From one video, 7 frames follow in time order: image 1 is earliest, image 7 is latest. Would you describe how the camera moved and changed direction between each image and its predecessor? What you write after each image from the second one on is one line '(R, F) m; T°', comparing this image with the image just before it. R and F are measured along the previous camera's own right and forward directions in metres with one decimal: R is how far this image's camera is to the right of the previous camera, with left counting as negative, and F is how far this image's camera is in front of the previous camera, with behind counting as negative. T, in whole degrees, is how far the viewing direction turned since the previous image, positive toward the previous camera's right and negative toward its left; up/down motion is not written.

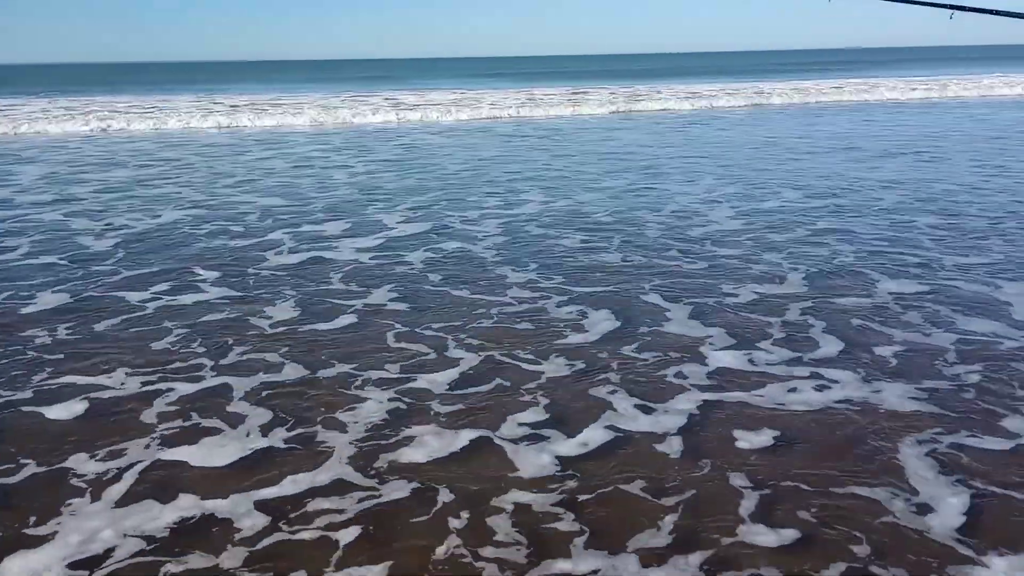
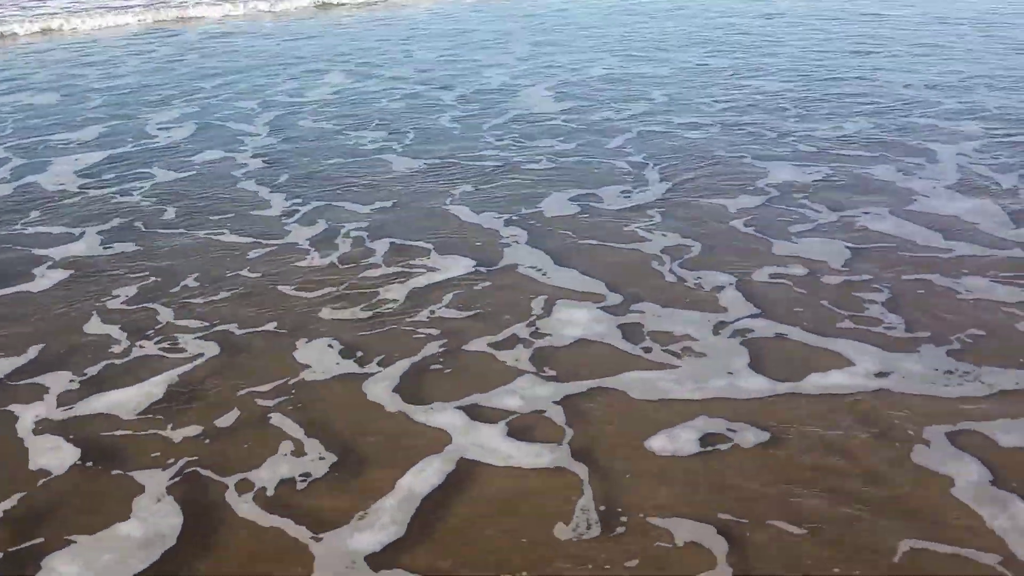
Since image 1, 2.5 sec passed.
(+0.2, +2.9) m; +13°
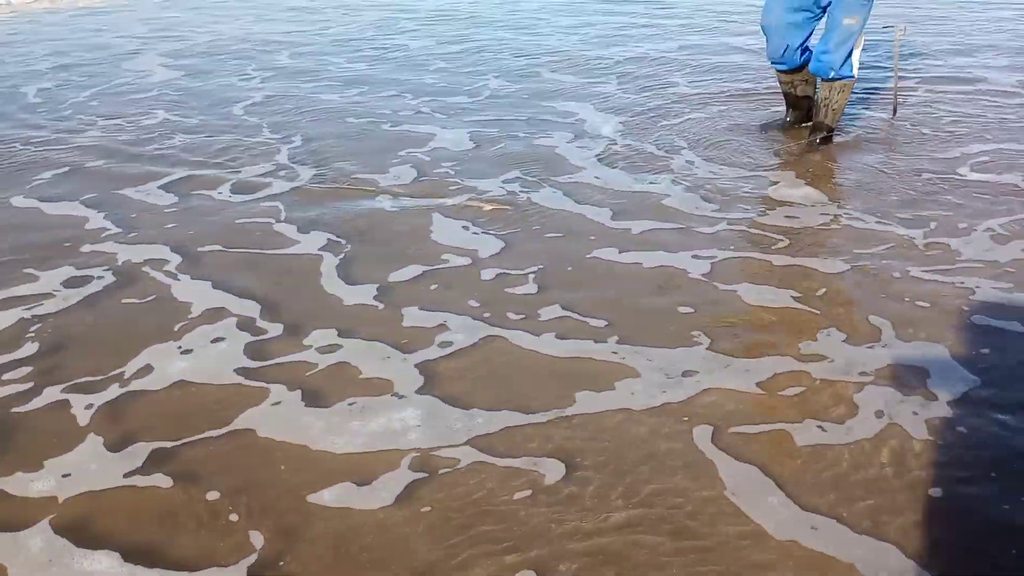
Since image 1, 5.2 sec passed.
(+0.3, +1.1) m; +21°
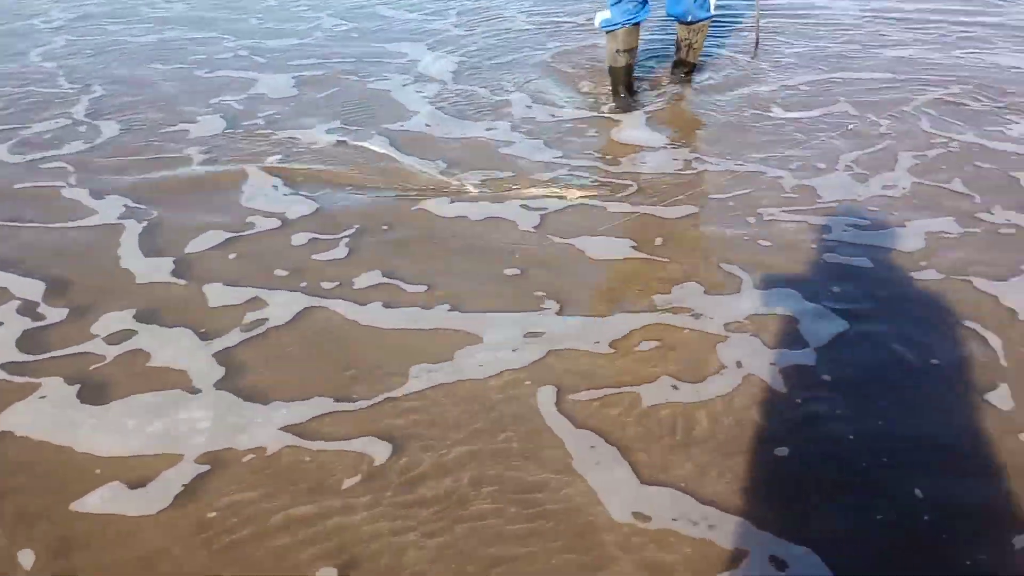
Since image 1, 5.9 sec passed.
(+0.3, +0.4) m; +7°
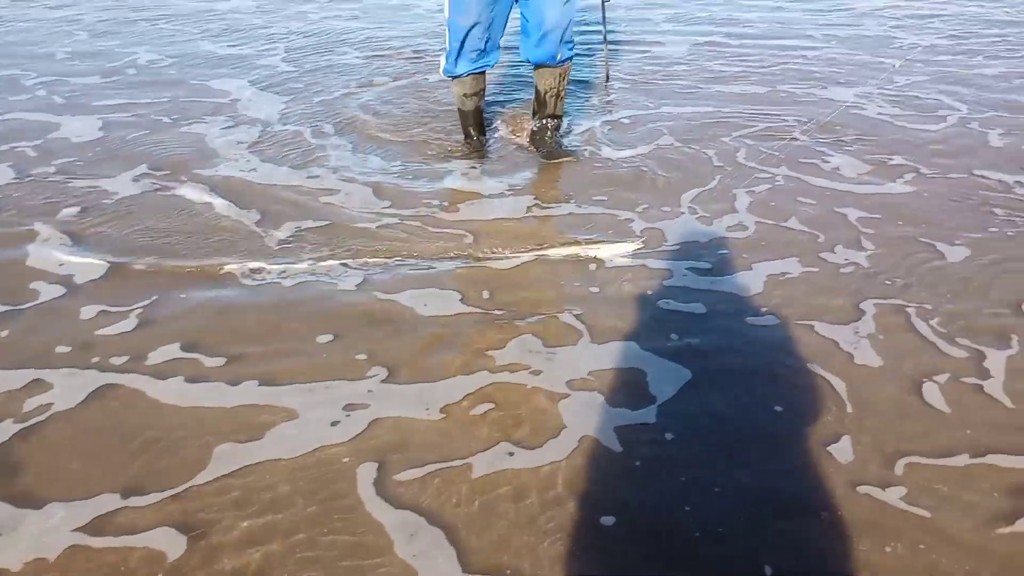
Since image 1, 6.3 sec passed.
(+0.3, +0.3) m; +7°
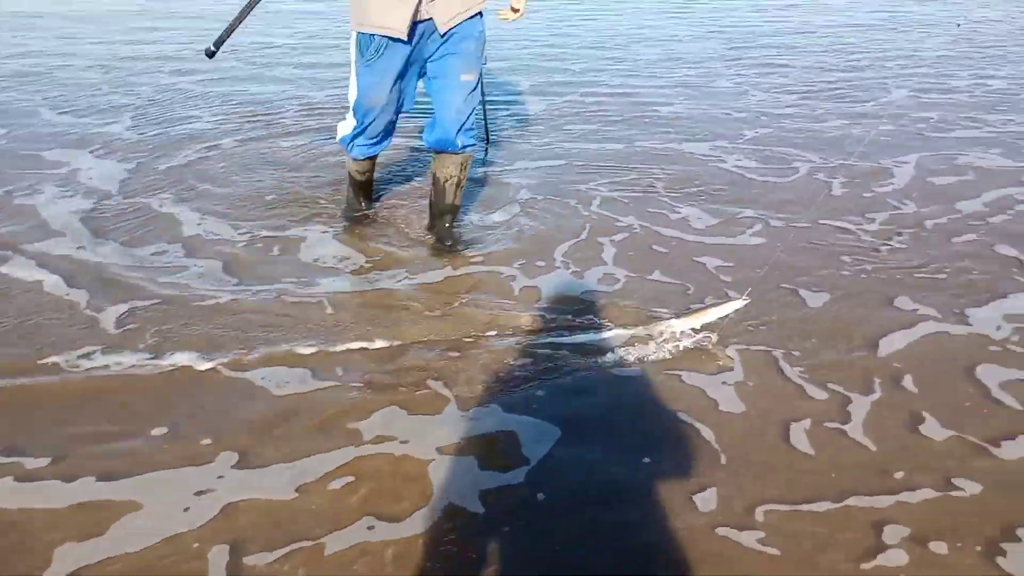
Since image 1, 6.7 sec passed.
(+0.1, +0.1) m; +7°
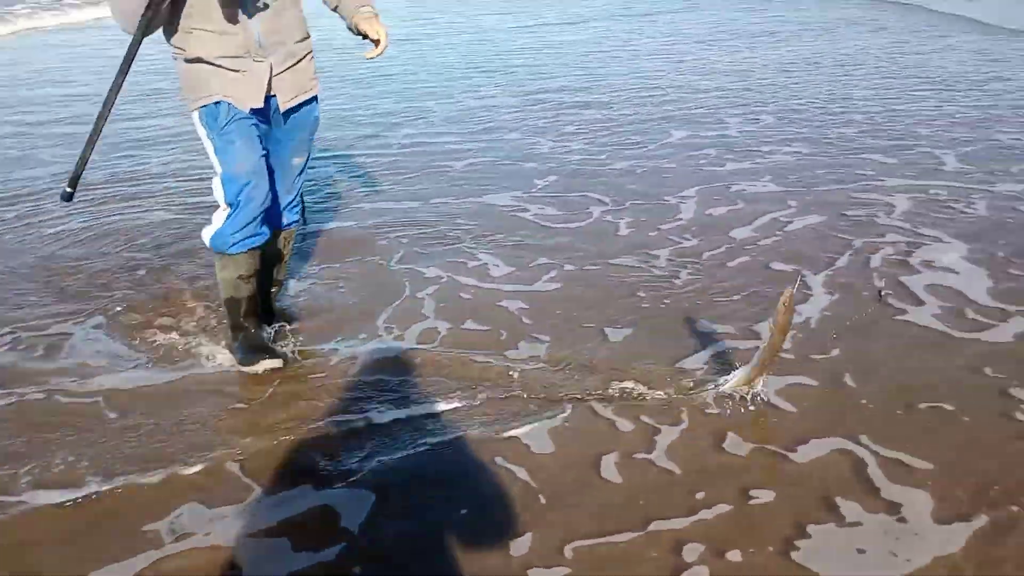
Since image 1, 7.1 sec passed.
(+0.2, 0.0) m; +11°
